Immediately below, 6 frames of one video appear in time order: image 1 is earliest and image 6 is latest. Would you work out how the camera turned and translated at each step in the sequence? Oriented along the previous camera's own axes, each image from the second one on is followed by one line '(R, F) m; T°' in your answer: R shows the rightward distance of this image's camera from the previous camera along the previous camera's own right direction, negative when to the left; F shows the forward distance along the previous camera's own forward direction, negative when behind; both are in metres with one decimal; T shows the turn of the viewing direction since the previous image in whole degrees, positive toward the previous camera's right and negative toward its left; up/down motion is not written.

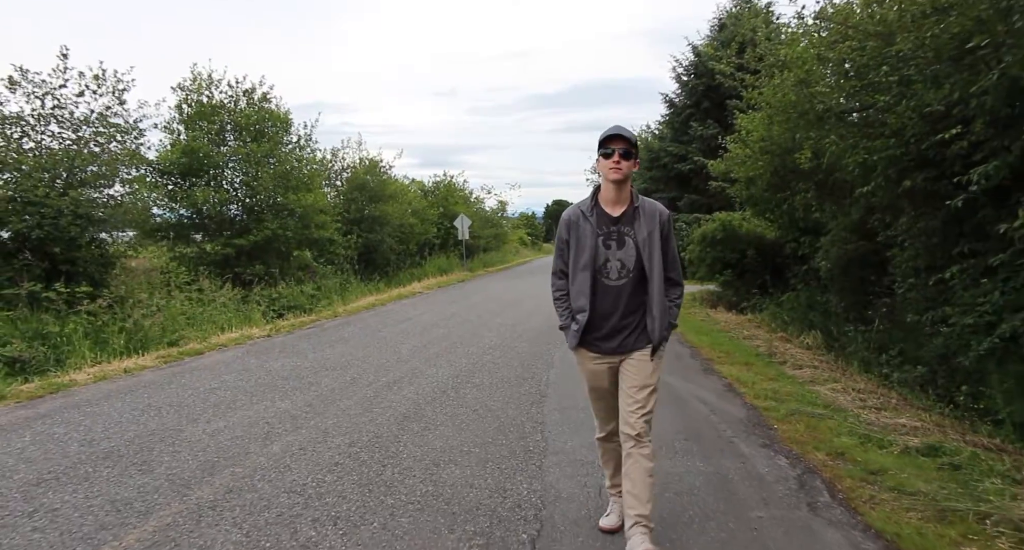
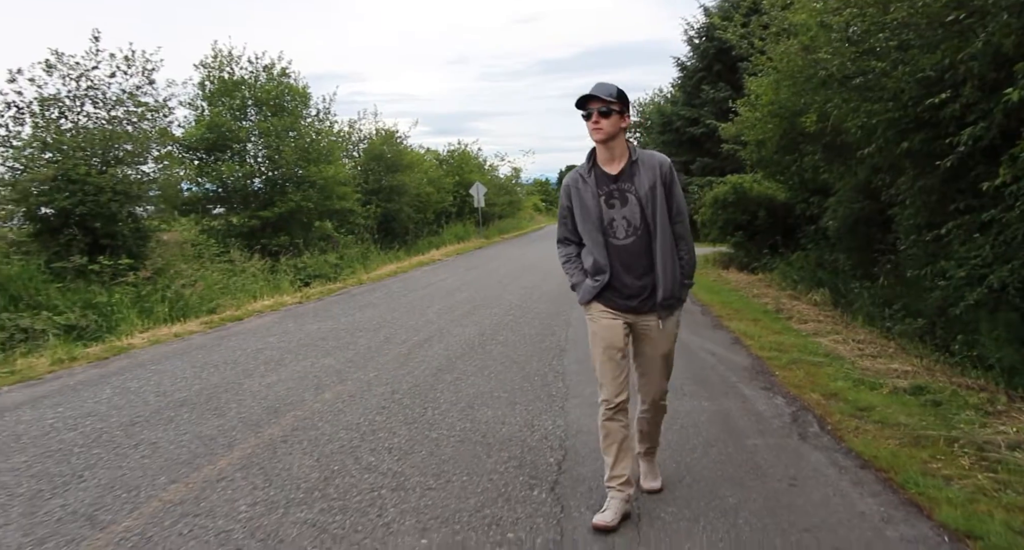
(-0.1, -0.5) m; -1°
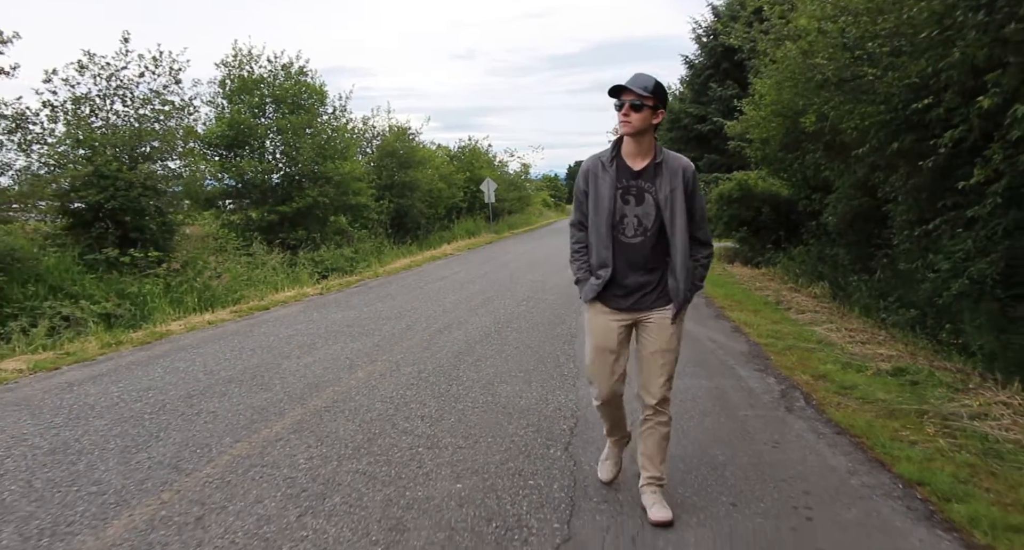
(-0.1, -0.5) m; -1°
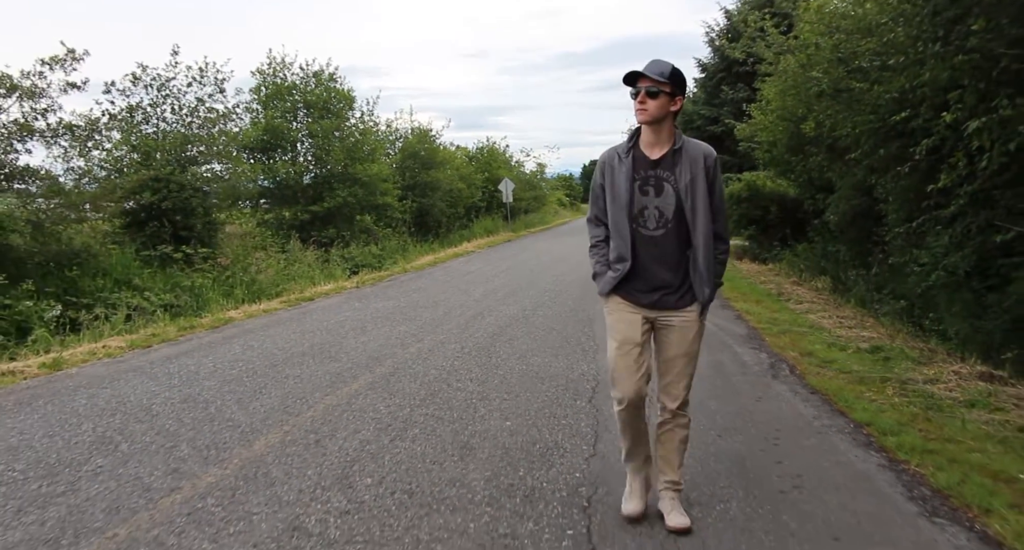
(-0.2, -1.0) m; -1°
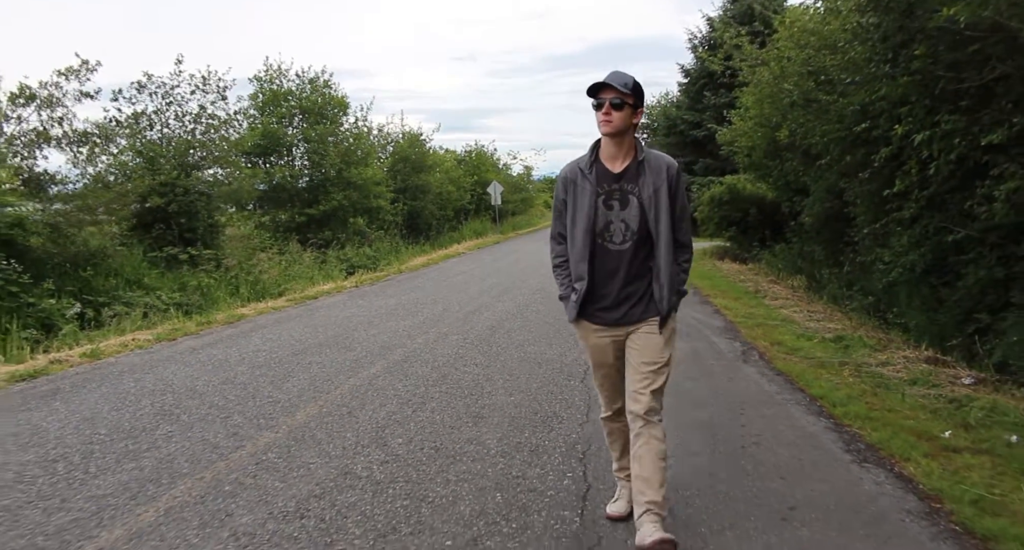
(-0.1, -0.7) m; +1°
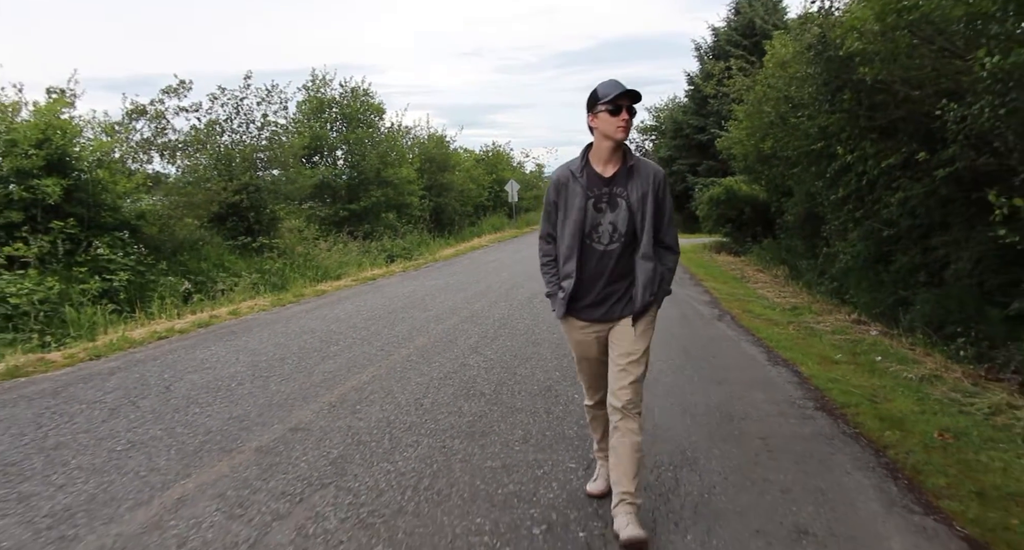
(-0.4, -2.4) m; -1°
